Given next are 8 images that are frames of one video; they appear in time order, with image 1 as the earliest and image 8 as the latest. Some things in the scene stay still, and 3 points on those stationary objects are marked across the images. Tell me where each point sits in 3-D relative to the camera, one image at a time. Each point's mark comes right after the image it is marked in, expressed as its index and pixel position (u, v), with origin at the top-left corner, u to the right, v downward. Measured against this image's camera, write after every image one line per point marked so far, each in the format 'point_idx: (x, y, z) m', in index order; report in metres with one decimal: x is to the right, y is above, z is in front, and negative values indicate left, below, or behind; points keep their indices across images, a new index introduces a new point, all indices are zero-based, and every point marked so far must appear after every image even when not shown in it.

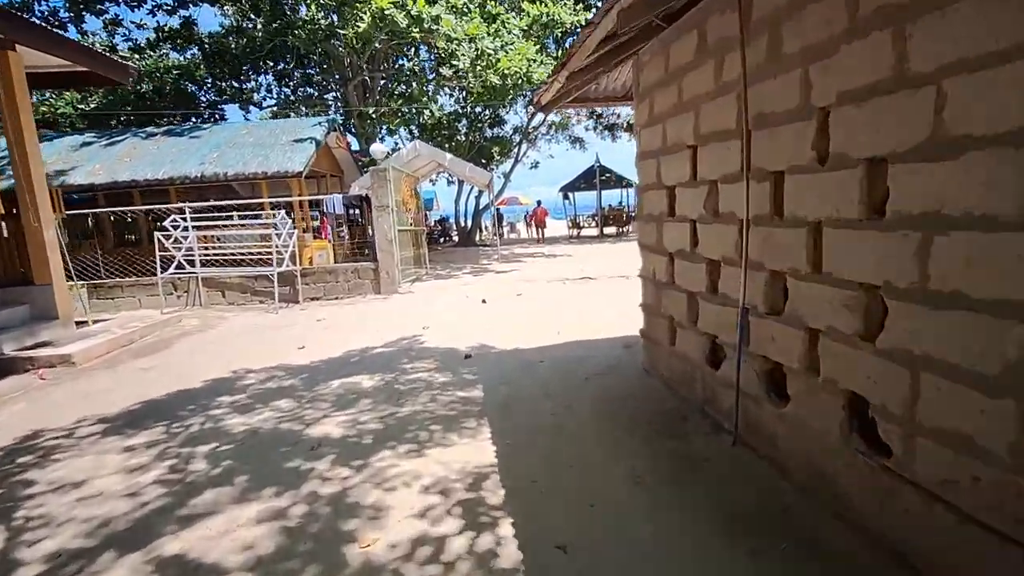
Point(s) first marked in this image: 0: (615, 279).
0: (+2.0, +0.2, +10.4) m
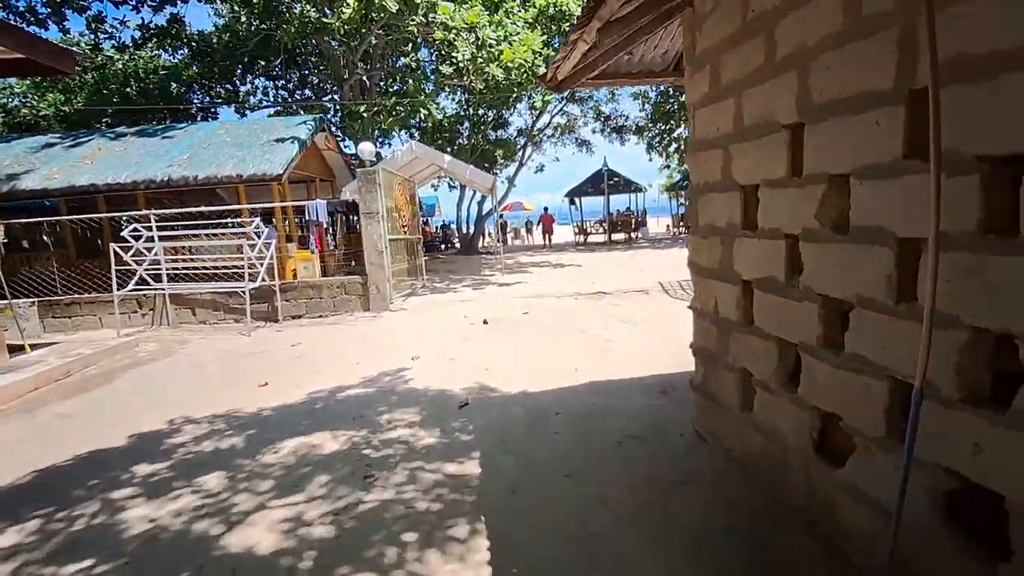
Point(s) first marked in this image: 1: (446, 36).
0: (+2.1, -0.1, +9.2) m
1: (-1.8, +6.8, +14.5) m
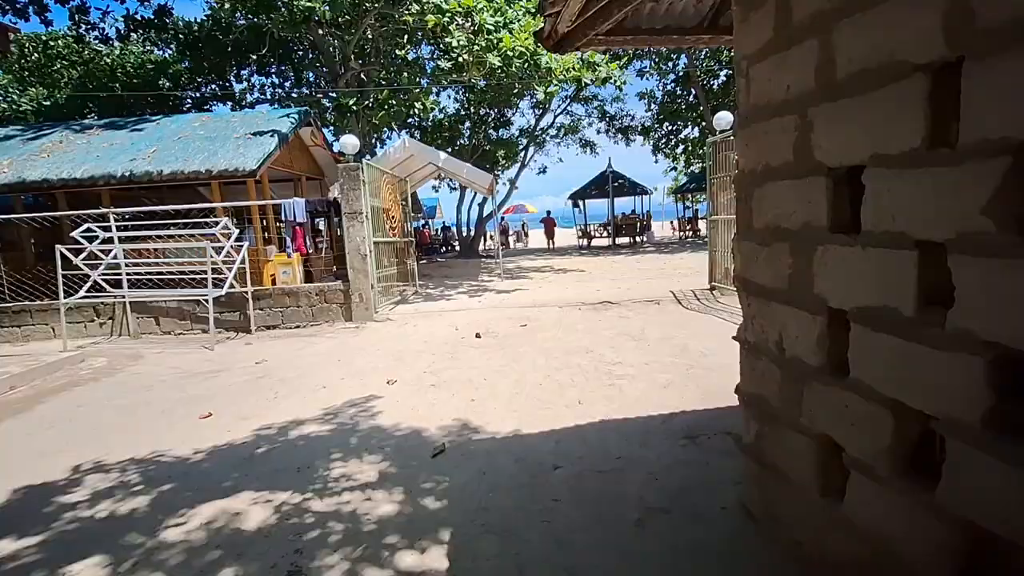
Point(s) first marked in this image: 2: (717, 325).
0: (+2.0, -0.3, +8.3) m
1: (-1.8, +6.7, +13.6) m
2: (+2.5, -0.5, +6.6) m
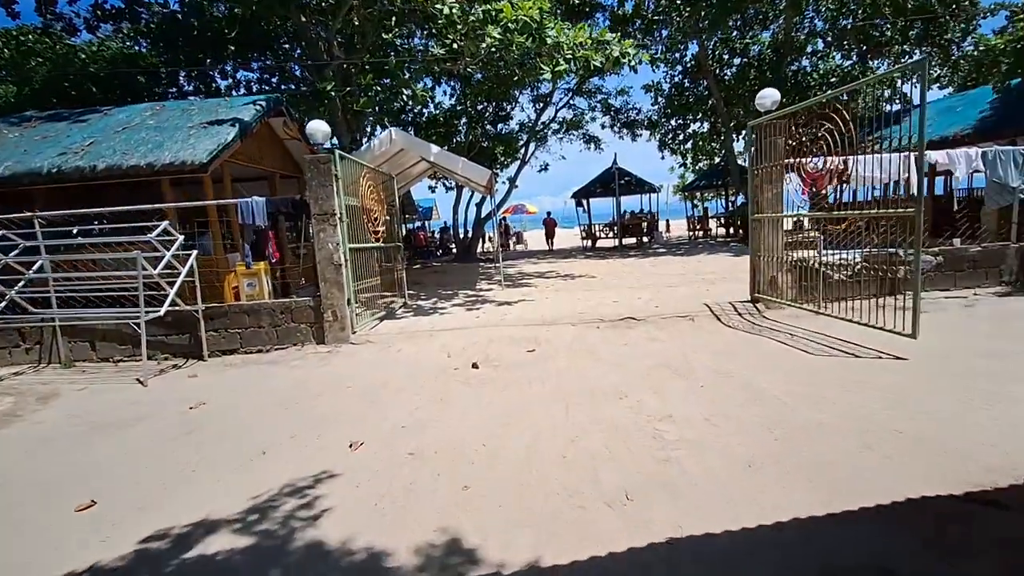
0: (+2.1, -0.4, +6.9) m
1: (-1.8, +6.4, +12.2) m
2: (+2.5, -0.6, +5.2) m
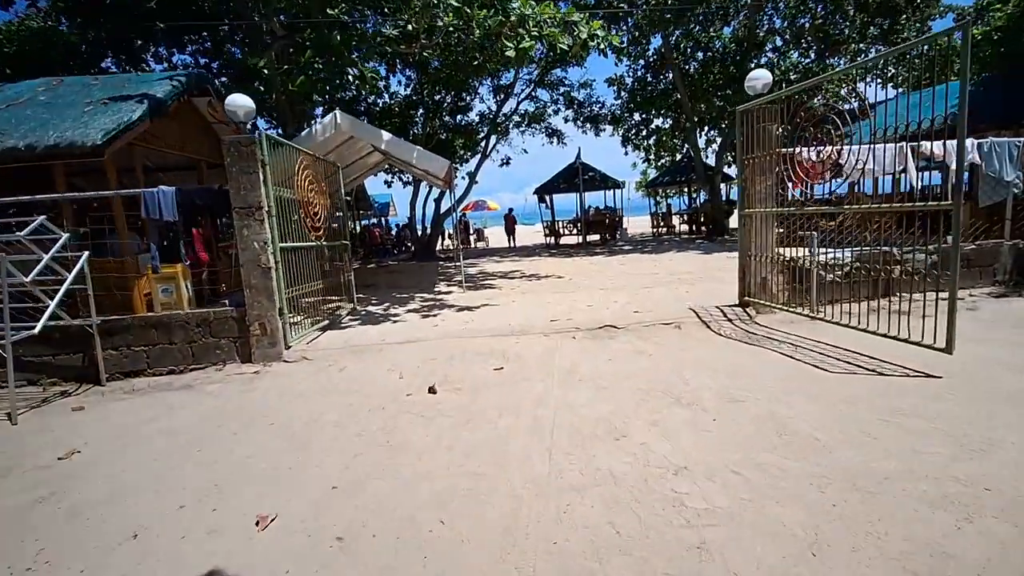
0: (+1.7, -0.5, +6.1) m
1: (-2.6, +6.4, +11.1) m
2: (+2.3, -0.7, +4.4) m
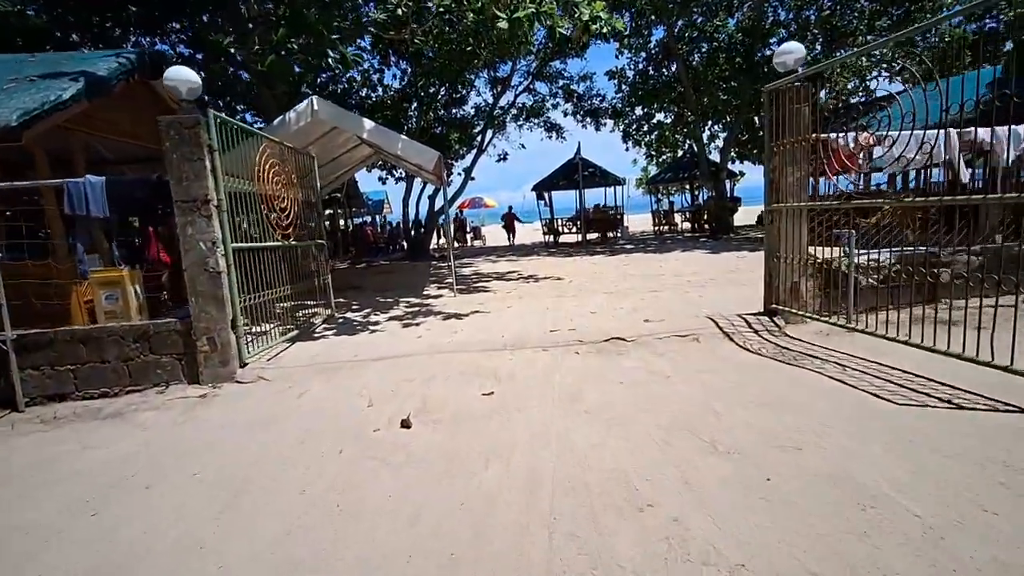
0: (+1.6, -0.6, +5.3) m
1: (-2.7, +6.3, +10.2) m
2: (+2.2, -0.8, +3.6) m
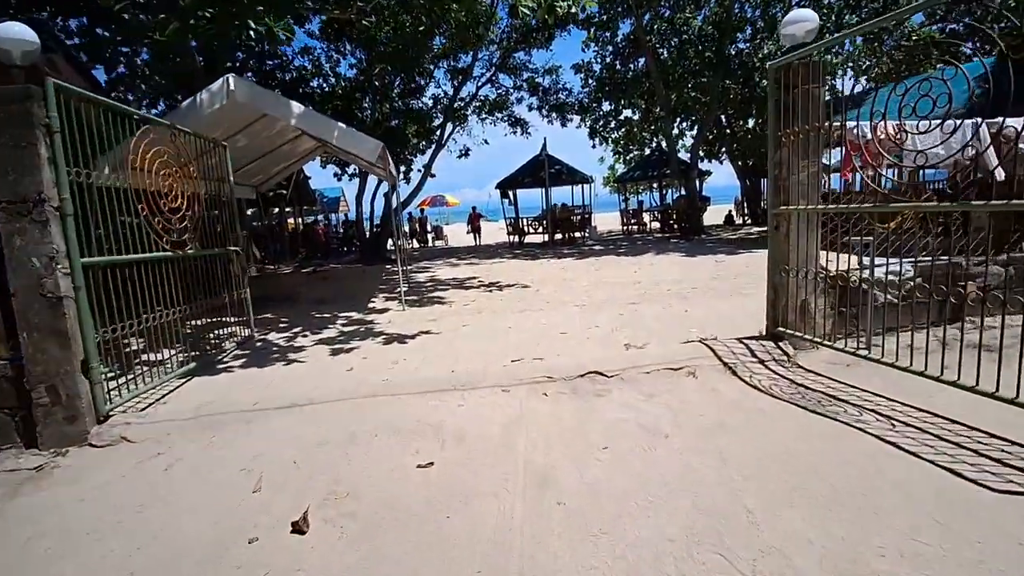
0: (+1.2, -0.7, +4.2) m
1: (-3.4, +6.2, +8.9) m
2: (+1.9, -0.9, +2.6) m
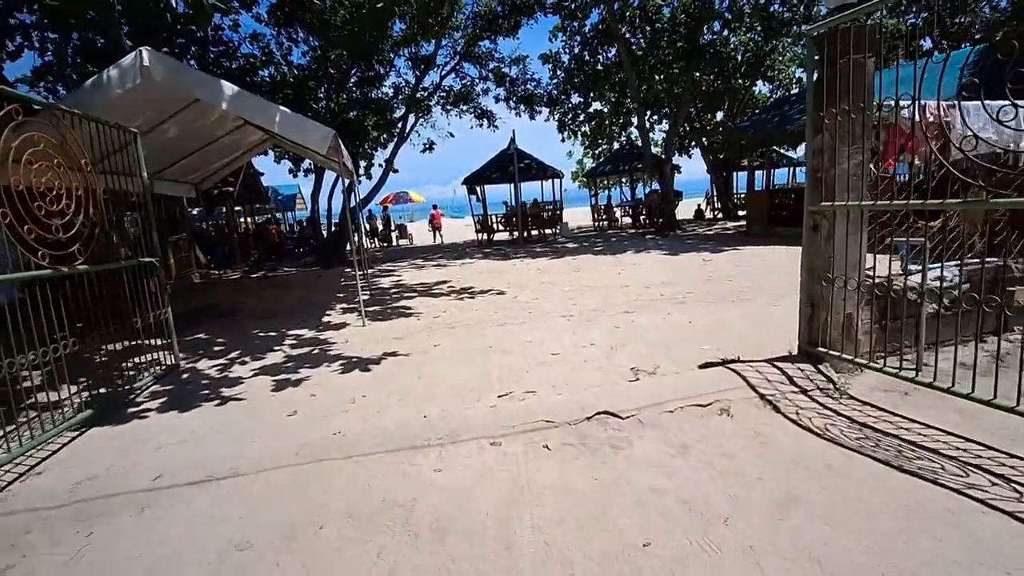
0: (+1.2, -0.9, +3.3) m
1: (-3.9, +6.0, +7.7) m
2: (+2.0, -1.1, +1.8) m
